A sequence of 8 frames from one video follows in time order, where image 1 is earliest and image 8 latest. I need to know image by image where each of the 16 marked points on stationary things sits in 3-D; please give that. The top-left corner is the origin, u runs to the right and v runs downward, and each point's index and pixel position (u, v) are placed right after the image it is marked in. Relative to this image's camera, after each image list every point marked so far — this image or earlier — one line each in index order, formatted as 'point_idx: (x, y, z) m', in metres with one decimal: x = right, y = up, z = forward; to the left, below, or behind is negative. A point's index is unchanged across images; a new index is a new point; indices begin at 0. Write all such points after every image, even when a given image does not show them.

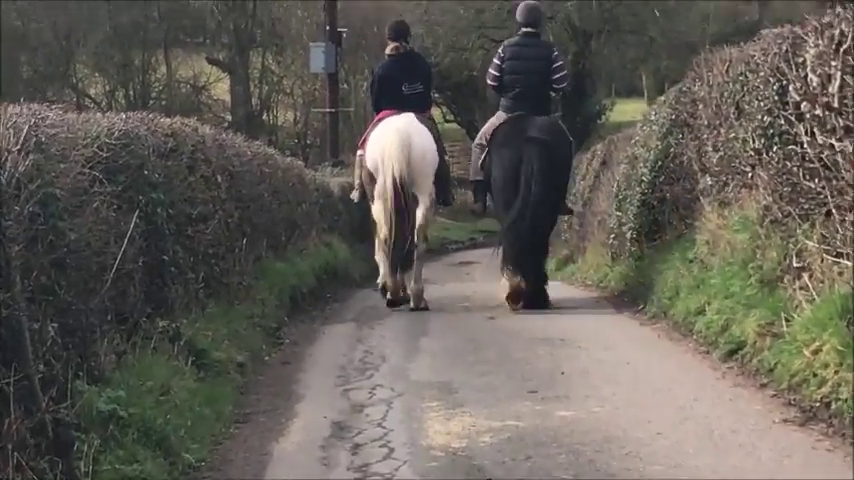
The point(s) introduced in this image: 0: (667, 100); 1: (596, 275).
0: (+2.3, +1.4, +11.0) m
1: (+2.0, -0.4, +13.3) m
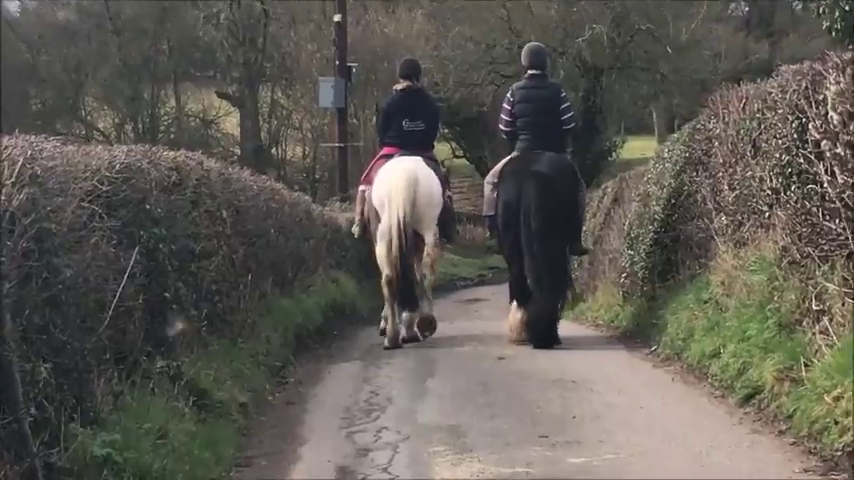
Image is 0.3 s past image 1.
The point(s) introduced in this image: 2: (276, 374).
0: (+2.4, +1.0, +10.8) m
1: (+2.1, -0.9, +13.1) m
2: (-1.1, -1.0, +8.6) m
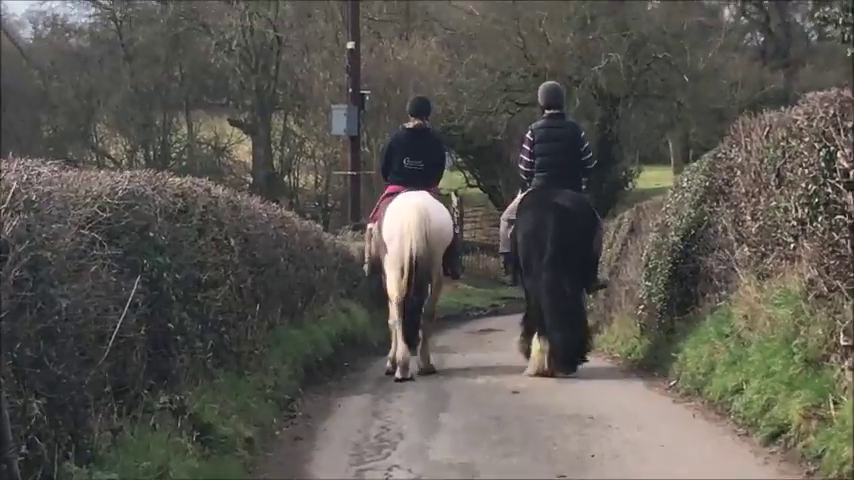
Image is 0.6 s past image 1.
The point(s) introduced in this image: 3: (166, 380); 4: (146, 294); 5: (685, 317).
0: (+2.6, +0.7, +10.6) m
1: (+2.2, -1.2, +12.8) m
2: (-1.0, -1.2, +8.3) m
3: (-1.5, -0.8, +6.6) m
4: (-1.6, -0.3, +6.4) m
5: (+2.4, -0.7, +10.4) m
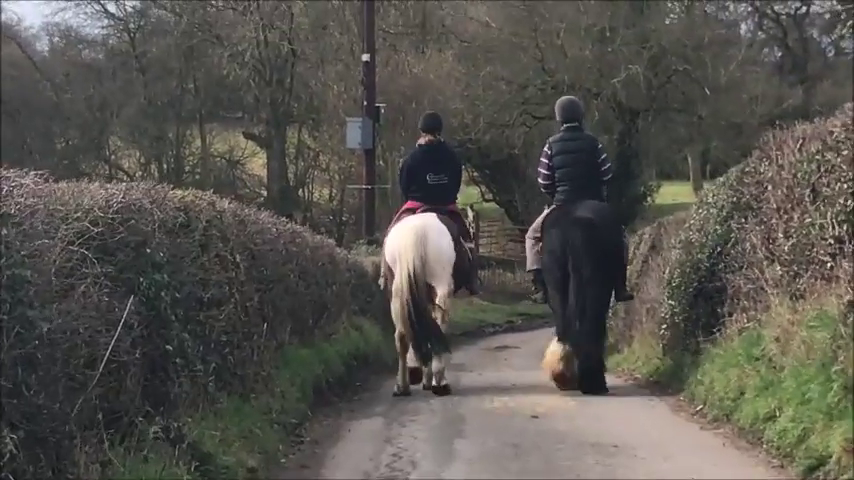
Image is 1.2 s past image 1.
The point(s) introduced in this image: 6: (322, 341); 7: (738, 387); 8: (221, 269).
0: (+2.7, +0.5, +10.1) m
1: (+2.4, -1.4, +12.4) m
2: (-0.9, -1.3, +7.9) m
3: (-1.4, -0.9, +6.2) m
4: (-1.5, -0.4, +6.0) m
5: (+2.5, -0.9, +10.0) m
6: (-1.1, -1.0, +11.6) m
7: (+2.3, -1.1, +8.3) m
8: (-1.4, -0.2, +7.6) m
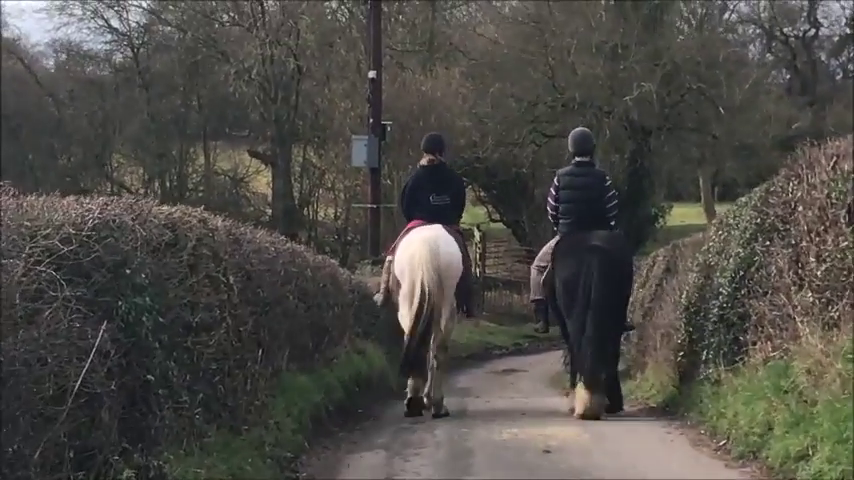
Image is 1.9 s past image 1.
0: (+2.8, +0.3, +9.6) m
1: (+2.4, -1.6, +11.8) m
2: (-0.9, -1.5, +7.3) m
3: (-1.4, -1.0, +5.6) m
4: (-1.5, -0.5, +5.5) m
5: (+2.5, -1.1, +9.4) m
6: (-1.0, -1.2, +11.1) m
7: (+2.3, -1.2, +7.7) m
8: (-1.3, -0.3, +7.1) m
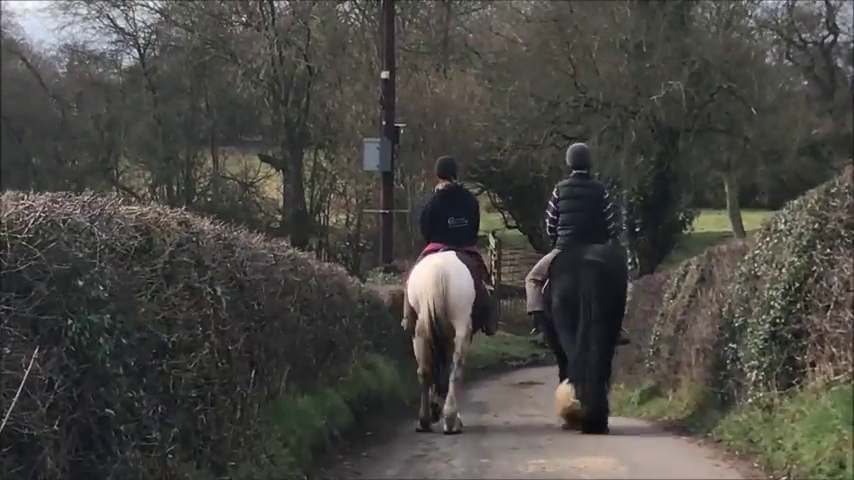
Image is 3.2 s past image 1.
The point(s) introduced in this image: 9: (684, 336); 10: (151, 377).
0: (+2.9, +0.3, +8.6) m
1: (+2.6, -1.7, +10.7) m
2: (-0.8, -1.5, +6.3) m
3: (-1.3, -1.0, +4.6) m
4: (-1.4, -0.5, +4.5) m
5: (+2.7, -1.1, +8.4) m
6: (-0.9, -1.3, +10.1) m
7: (+2.4, -1.3, +6.7) m
8: (-1.3, -0.3, +6.1) m
9: (+2.9, -1.1, +12.8) m
10: (-1.3, -0.6, +5.3) m
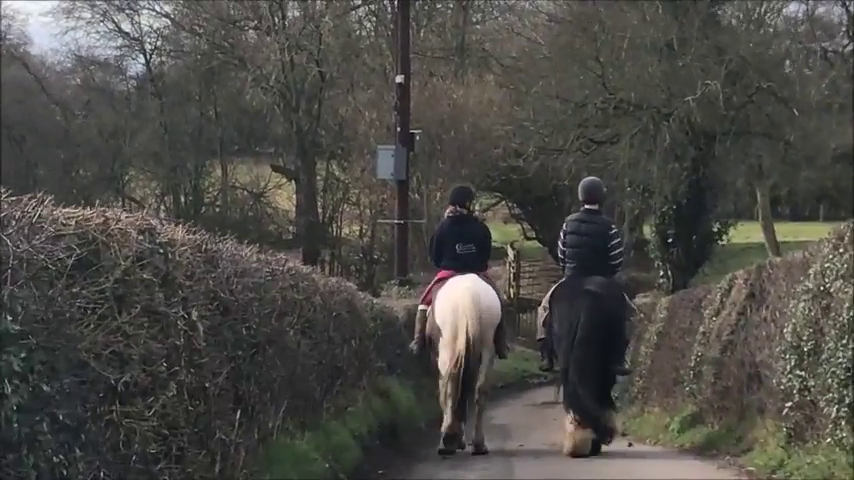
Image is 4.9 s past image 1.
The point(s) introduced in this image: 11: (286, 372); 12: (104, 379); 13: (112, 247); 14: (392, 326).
0: (+3.0, +0.2, +7.3) m
1: (+2.7, -1.8, +9.4) m
2: (-0.7, -1.6, +5.1) m
3: (-1.3, -1.1, +3.4) m
4: (-1.3, -0.5, +3.2) m
5: (+2.8, -1.2, +7.1) m
6: (-0.7, -1.4, +8.8) m
7: (+2.5, -1.3, +5.4) m
8: (-1.2, -0.4, +4.8) m
9: (+3.1, -1.2, +11.5) m
10: (-1.2, -0.7, +4.0) m
11: (-0.9, -0.9, +7.3) m
12: (-1.2, -0.5, +4.1) m
13: (-1.3, 0.0, +4.6) m
14: (-0.4, -1.0, +13.5) m
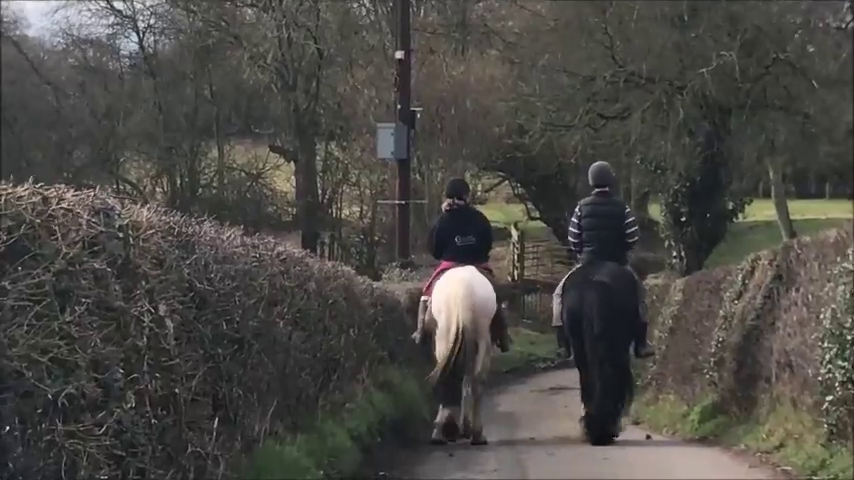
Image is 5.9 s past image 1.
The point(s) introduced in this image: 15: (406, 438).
0: (+3.0, +0.3, +6.5) m
1: (+2.8, -1.6, +8.7) m
2: (-0.7, -1.5, +4.3) m
3: (-1.2, -1.0, +2.6) m
4: (-1.3, -0.5, +2.5) m
5: (+2.8, -1.1, +6.3) m
6: (-0.7, -1.3, +8.1) m
7: (+2.6, -1.2, +4.6) m
8: (-1.1, -0.3, +4.0) m
9: (+3.2, -1.0, +10.7) m
10: (-1.2, -0.6, +3.3) m
11: (-0.9, -0.8, +6.6) m
12: (-1.2, -0.5, +3.4) m
13: (-1.2, 0.0, +3.8) m
14: (-0.4, -0.8, +12.8) m
15: (-0.2, -1.8, +10.3) m
